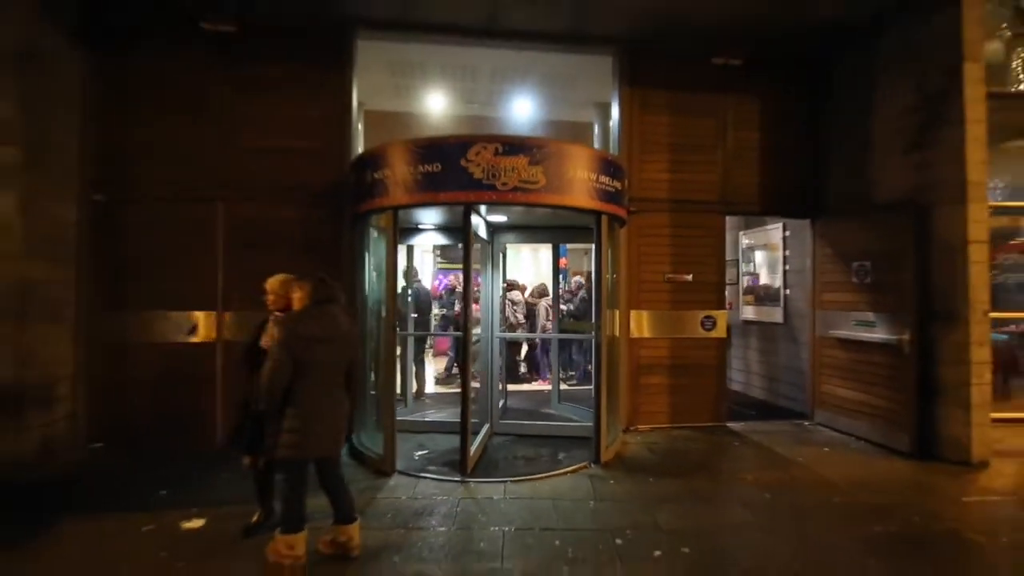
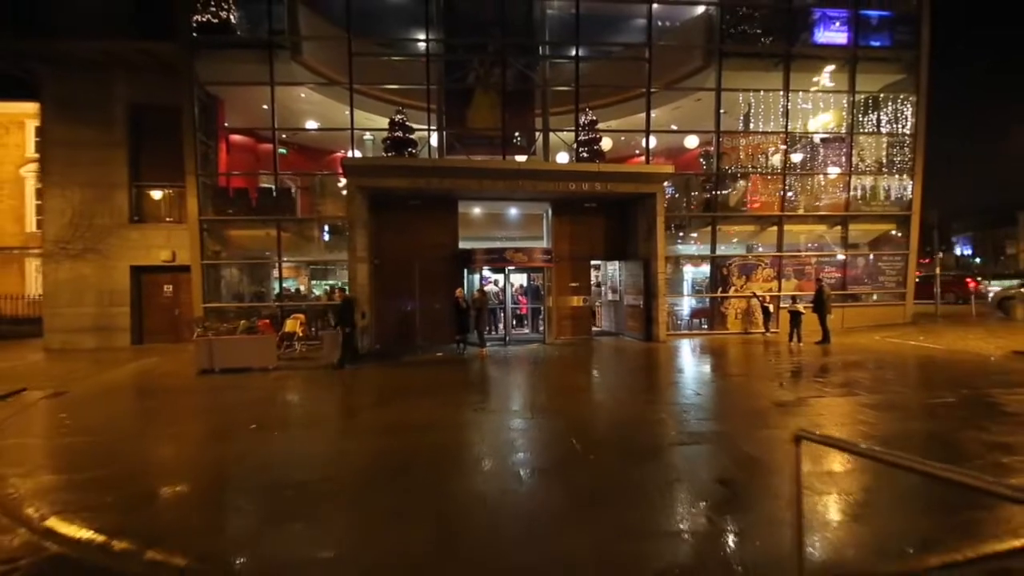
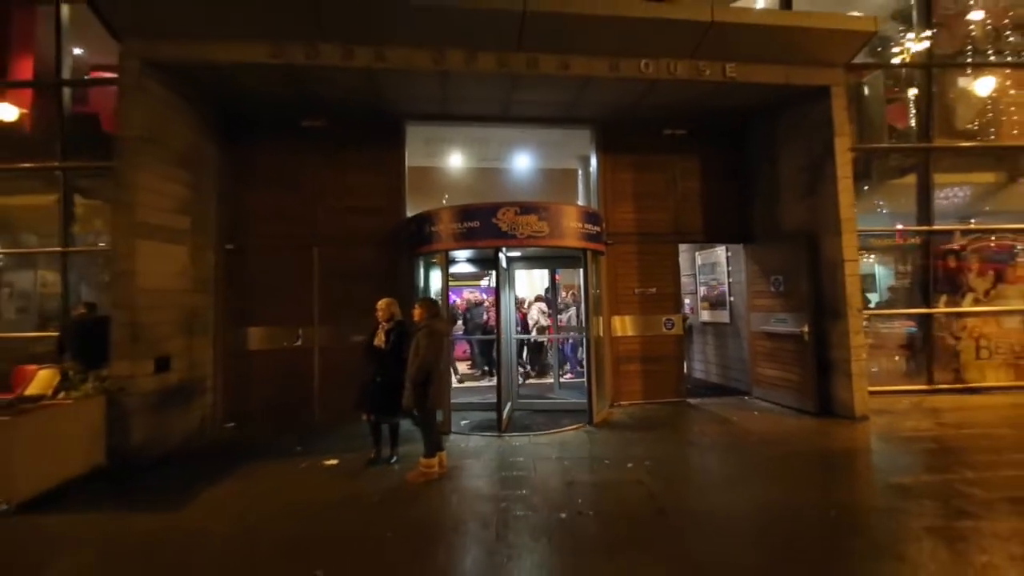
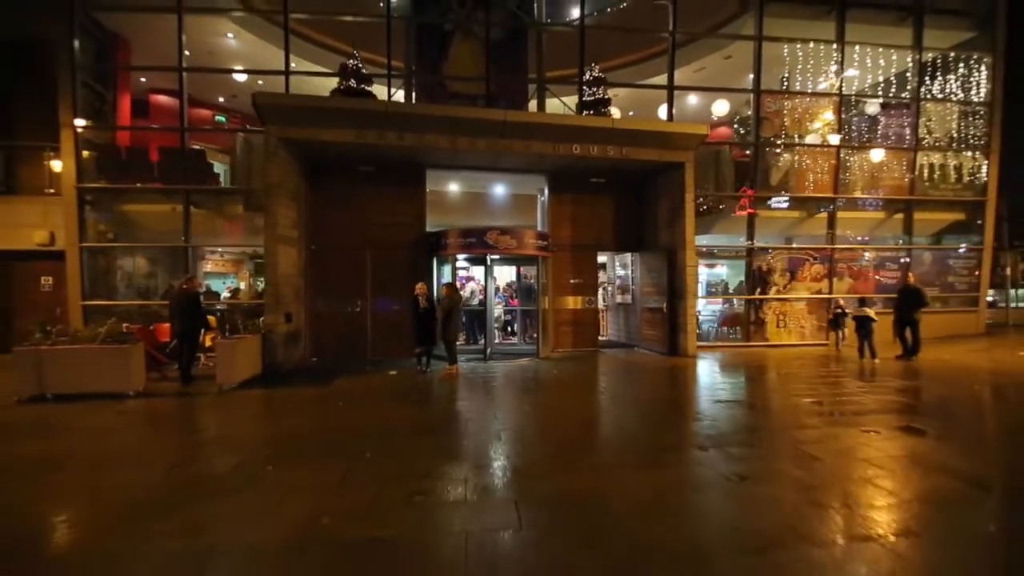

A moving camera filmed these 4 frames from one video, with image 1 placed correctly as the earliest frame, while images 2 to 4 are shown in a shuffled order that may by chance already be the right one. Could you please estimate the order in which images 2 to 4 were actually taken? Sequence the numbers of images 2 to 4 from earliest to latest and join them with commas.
3, 4, 2
